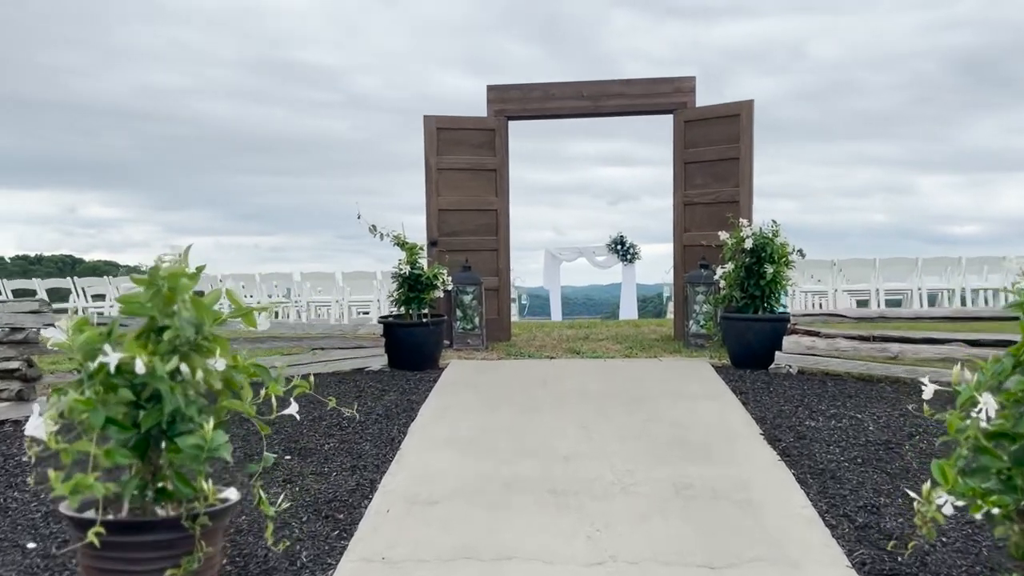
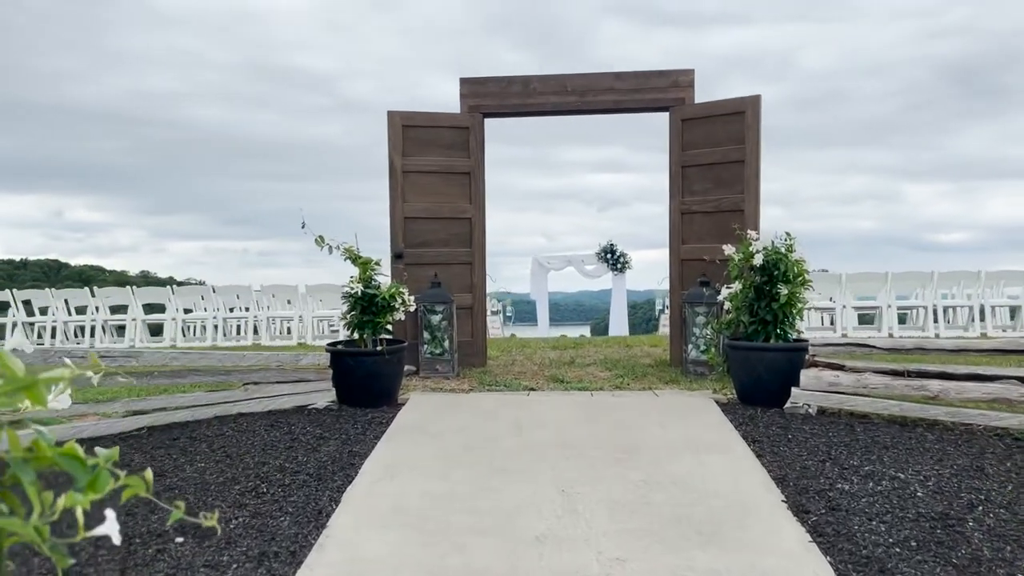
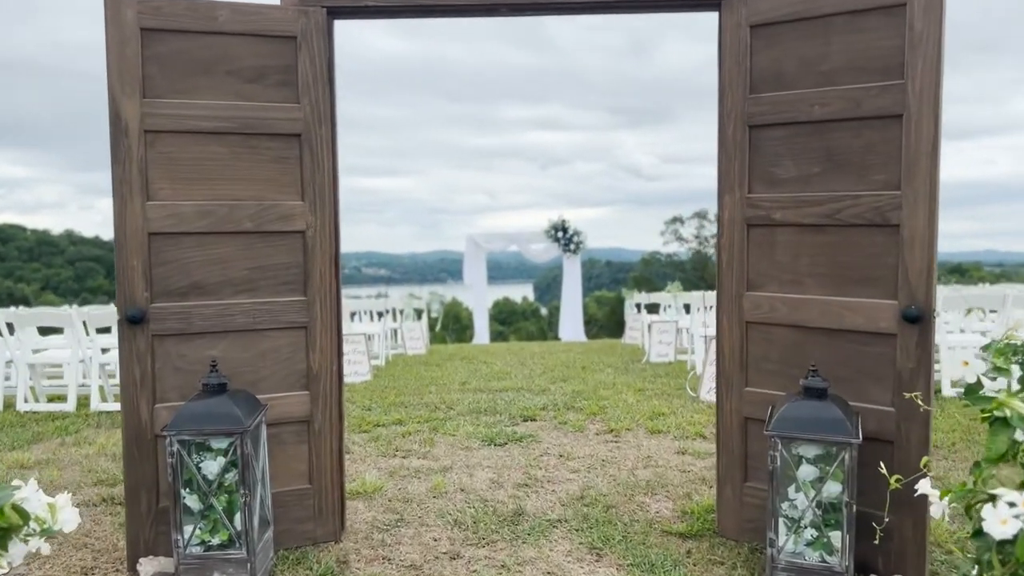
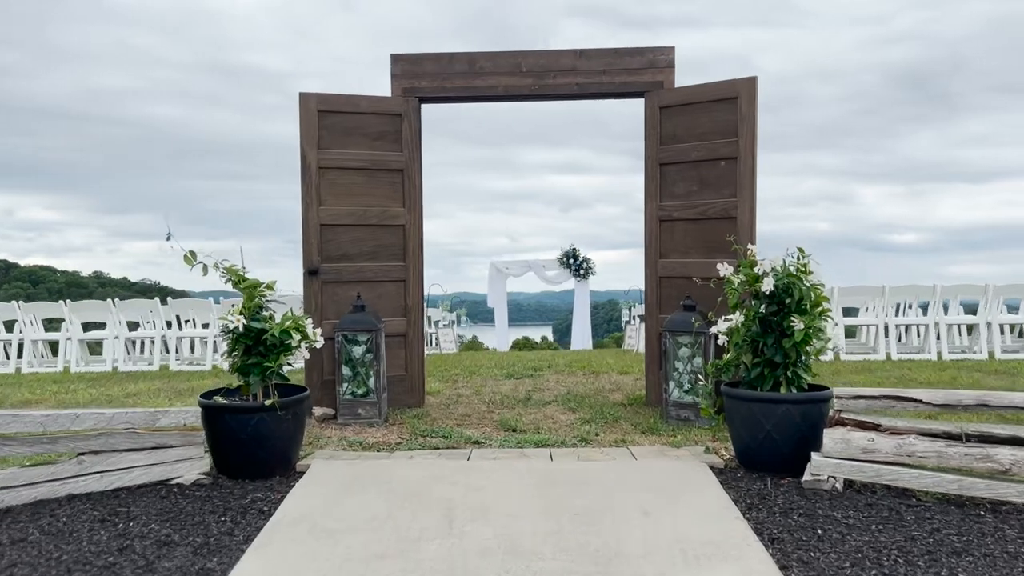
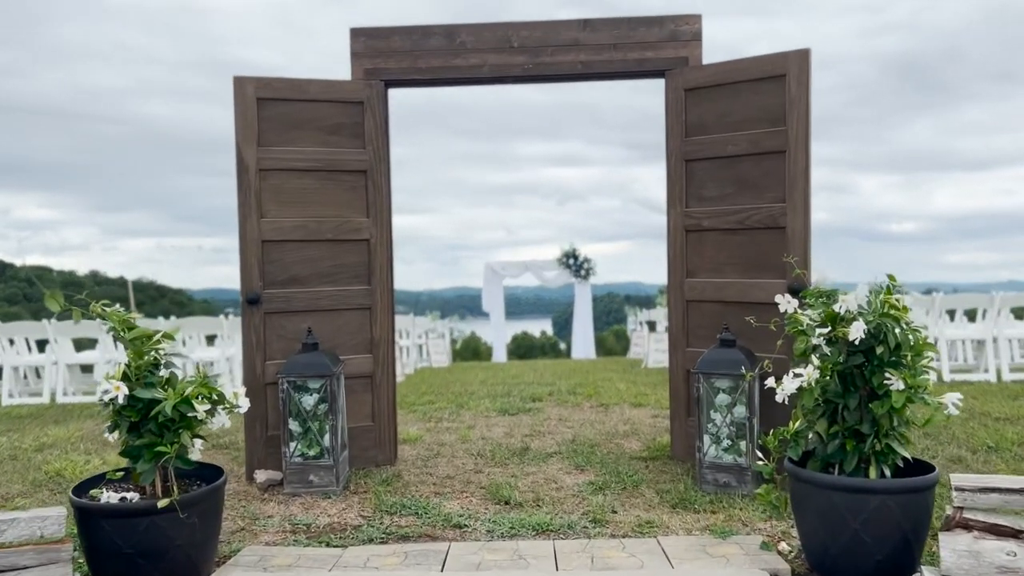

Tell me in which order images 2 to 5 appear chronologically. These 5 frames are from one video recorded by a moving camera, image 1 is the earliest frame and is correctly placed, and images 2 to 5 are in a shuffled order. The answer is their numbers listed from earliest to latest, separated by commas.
2, 4, 5, 3
